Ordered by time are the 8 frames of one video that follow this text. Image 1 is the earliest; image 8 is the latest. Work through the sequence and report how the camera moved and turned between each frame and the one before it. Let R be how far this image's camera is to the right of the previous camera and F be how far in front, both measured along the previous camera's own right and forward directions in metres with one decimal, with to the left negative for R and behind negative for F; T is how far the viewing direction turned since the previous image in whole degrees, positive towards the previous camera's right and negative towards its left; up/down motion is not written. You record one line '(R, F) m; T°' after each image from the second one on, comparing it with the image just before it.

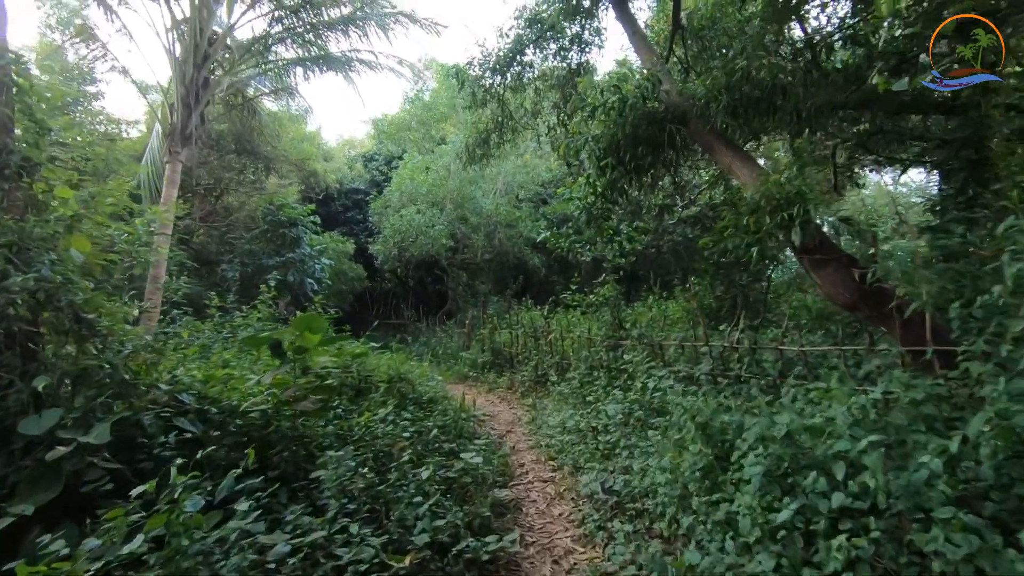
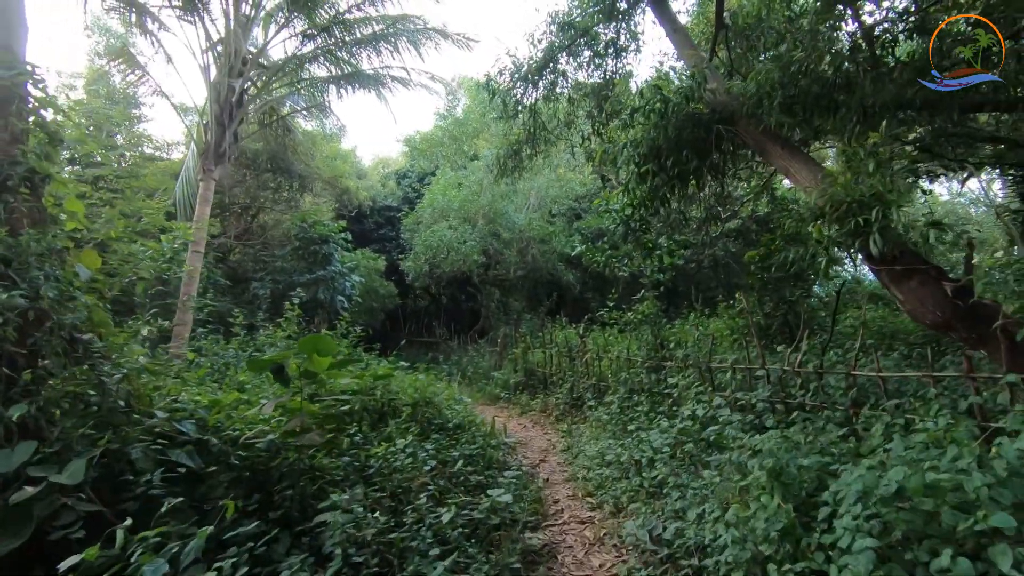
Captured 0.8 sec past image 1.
(0.0, +0.4) m; -4°
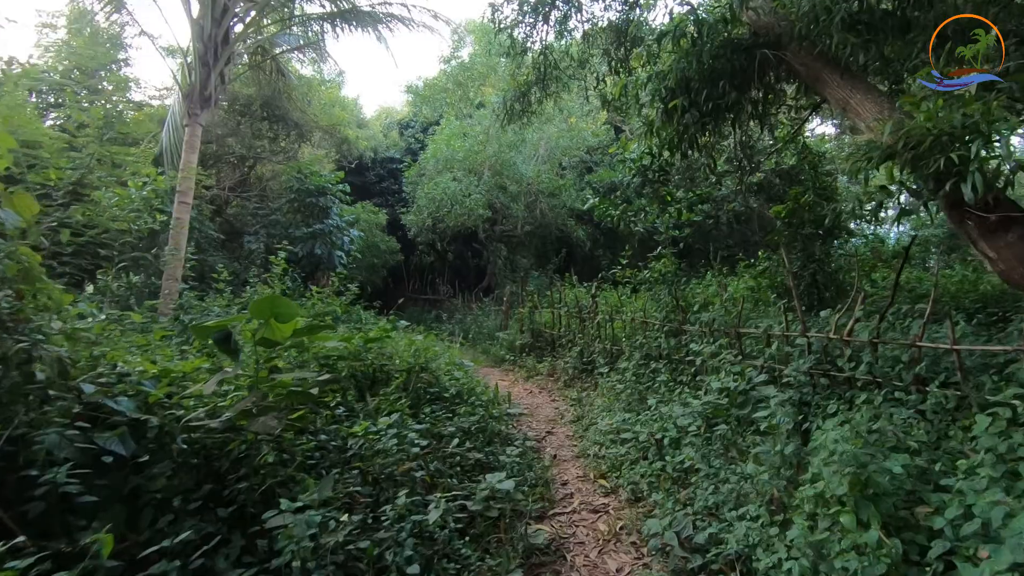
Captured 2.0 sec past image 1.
(0.0, +0.5) m; -1°
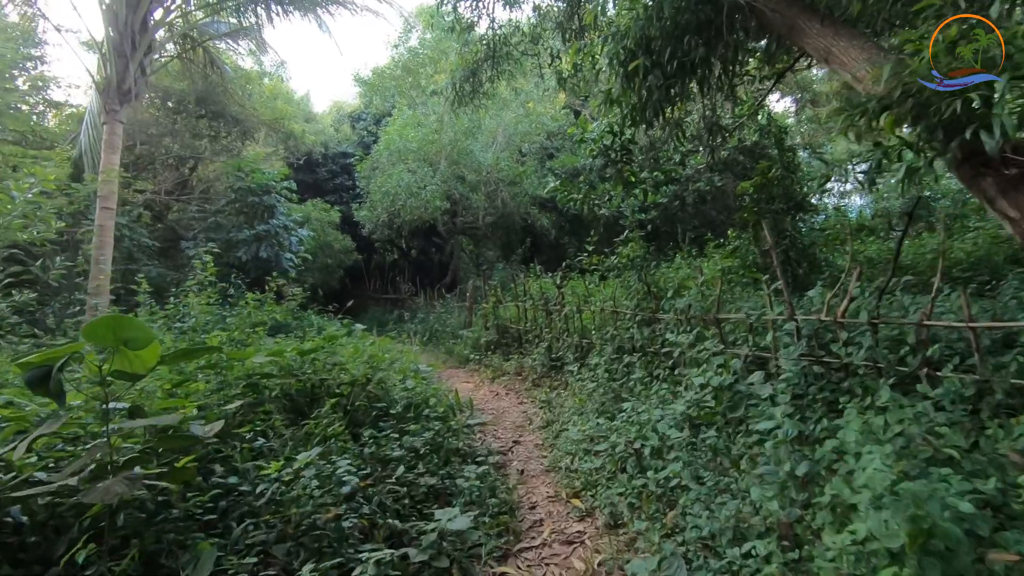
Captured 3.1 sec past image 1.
(+0.1, +0.5) m; +3°
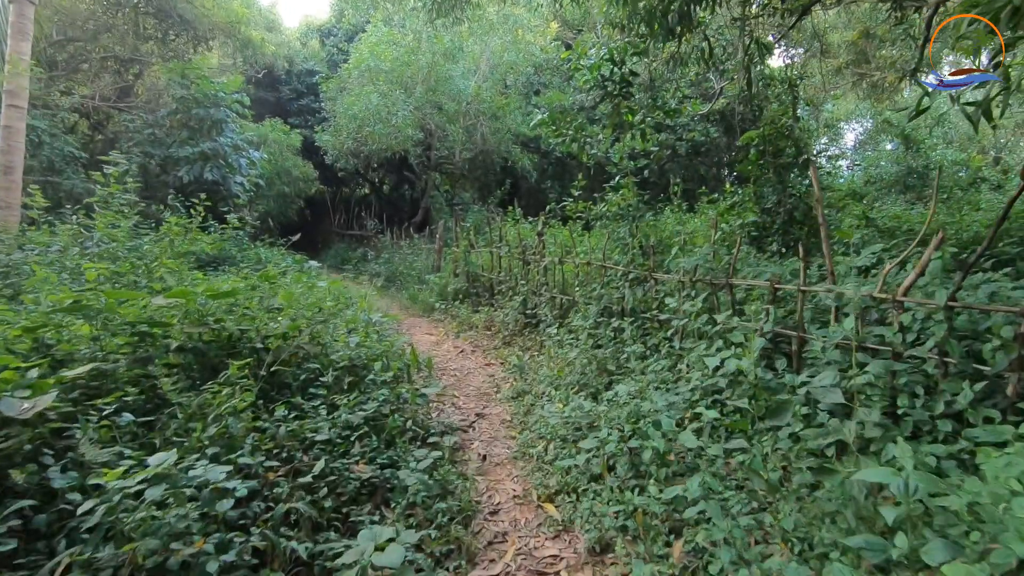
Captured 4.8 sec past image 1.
(0.0, +0.7) m; +3°
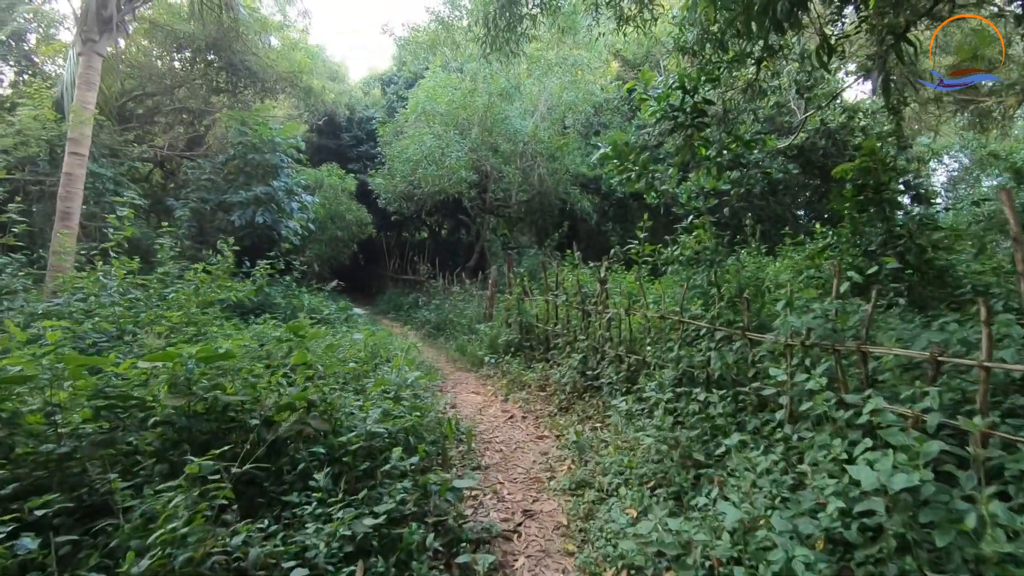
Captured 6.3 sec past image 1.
(0.0, +0.7) m; -6°
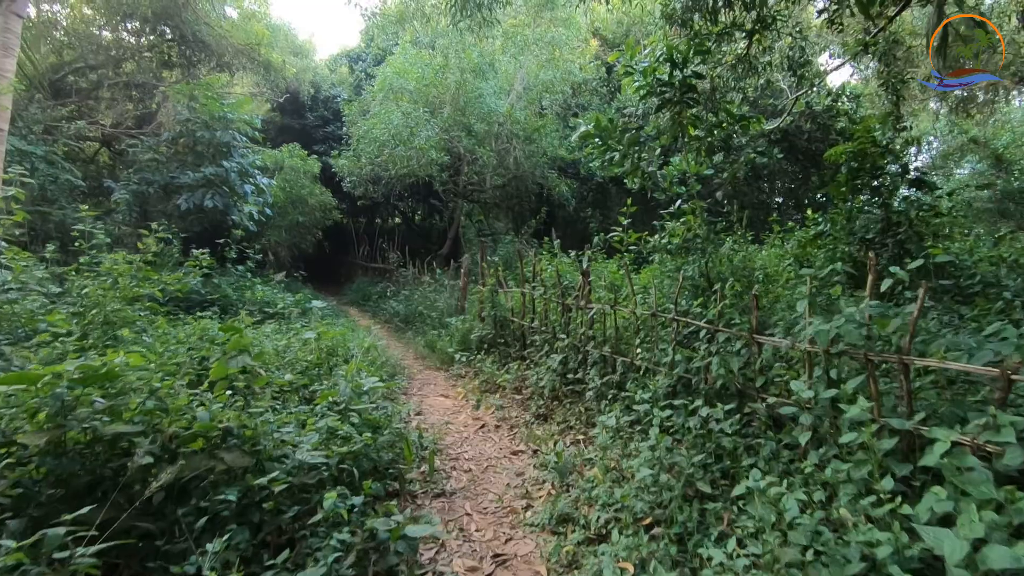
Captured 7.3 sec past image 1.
(0.0, +0.5) m; +2°
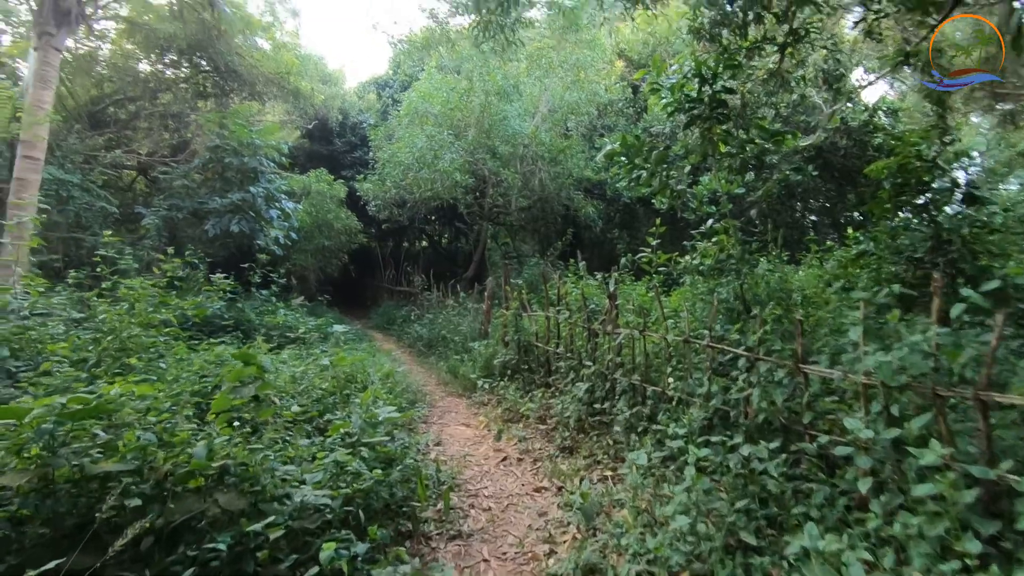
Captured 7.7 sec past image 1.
(0.0, +0.2) m; -3°
